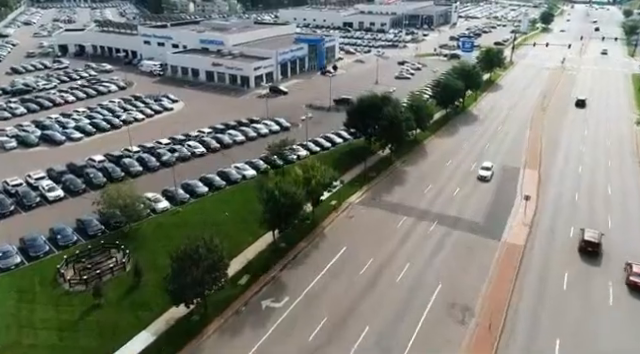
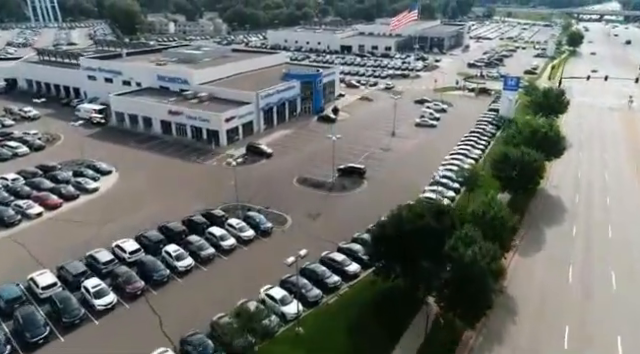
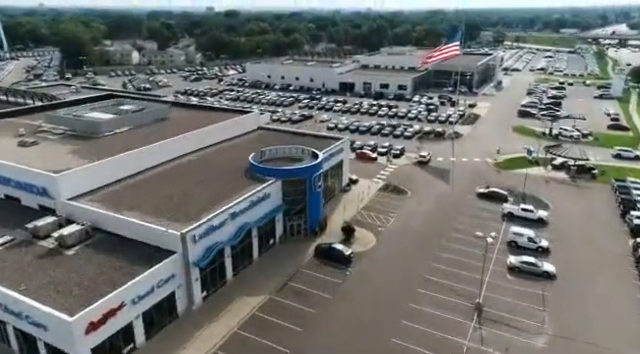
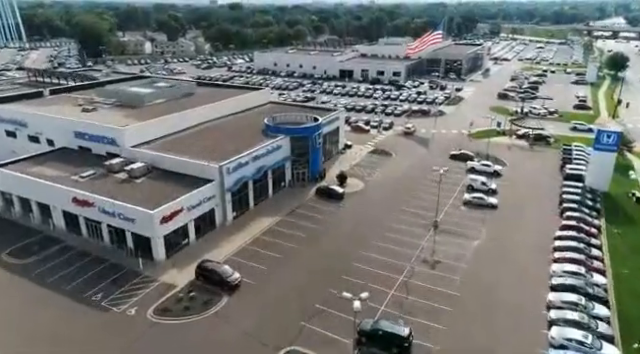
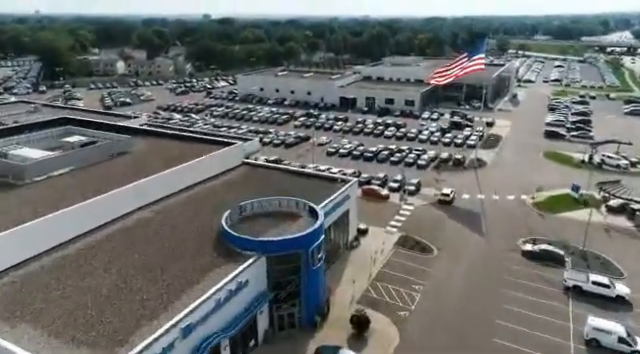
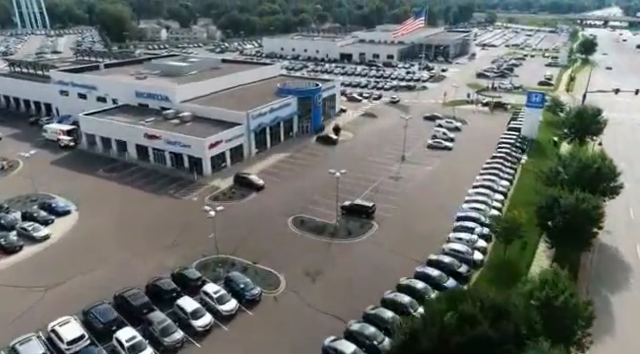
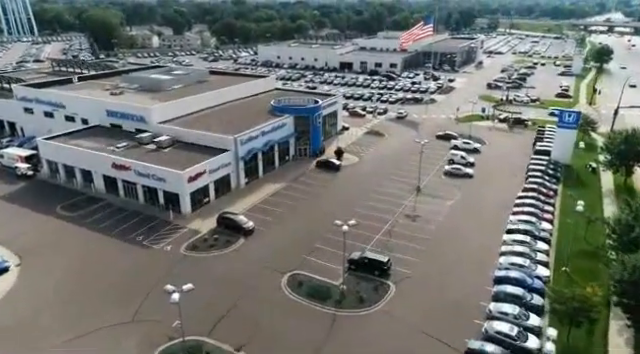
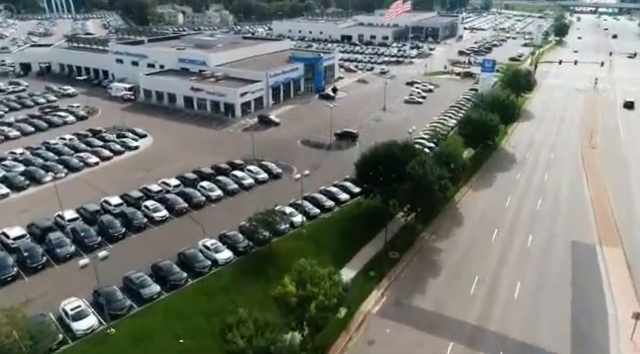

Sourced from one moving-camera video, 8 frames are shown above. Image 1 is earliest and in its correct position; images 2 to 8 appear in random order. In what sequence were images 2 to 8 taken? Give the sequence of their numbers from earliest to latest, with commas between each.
8, 2, 6, 7, 4, 3, 5
